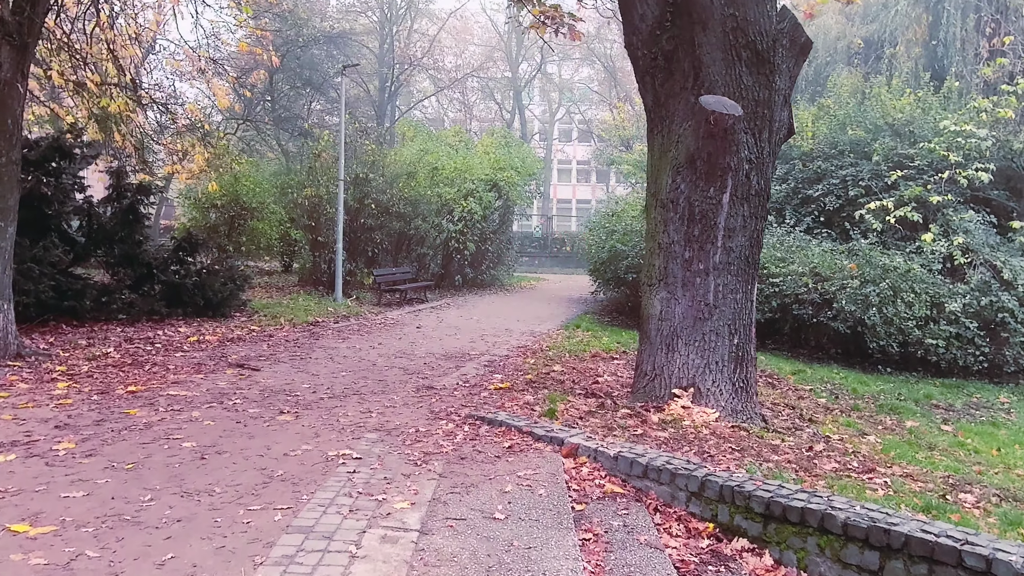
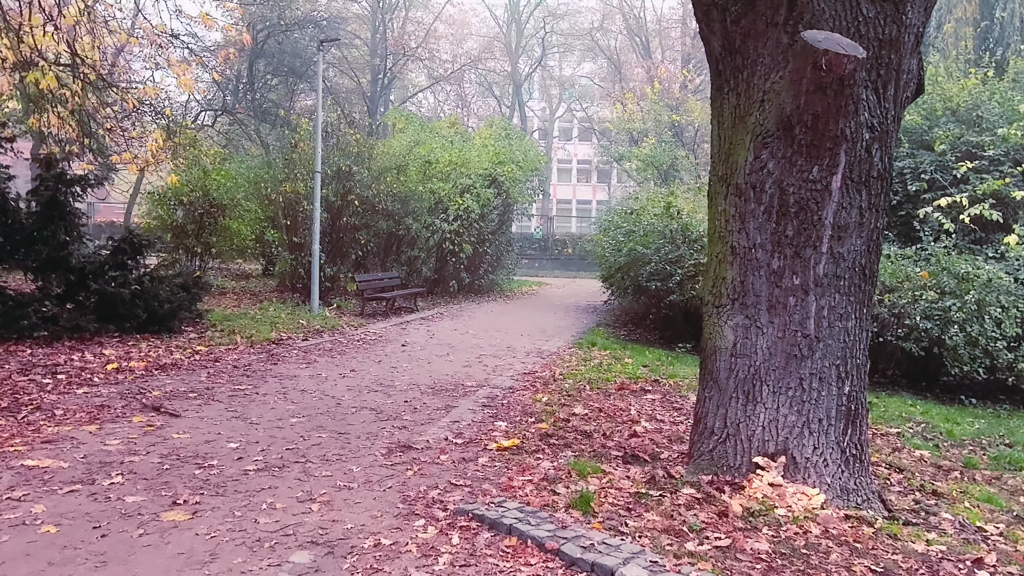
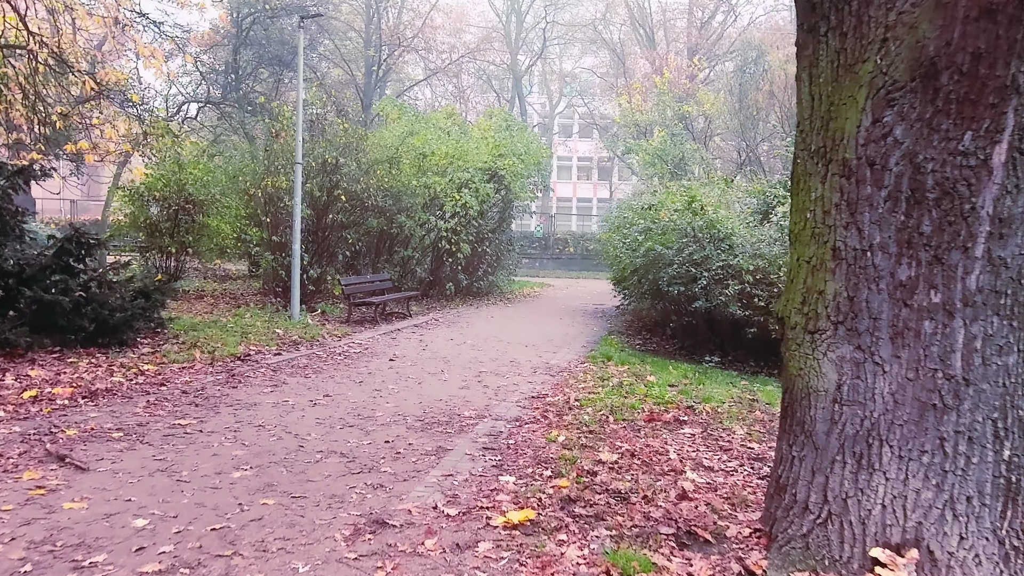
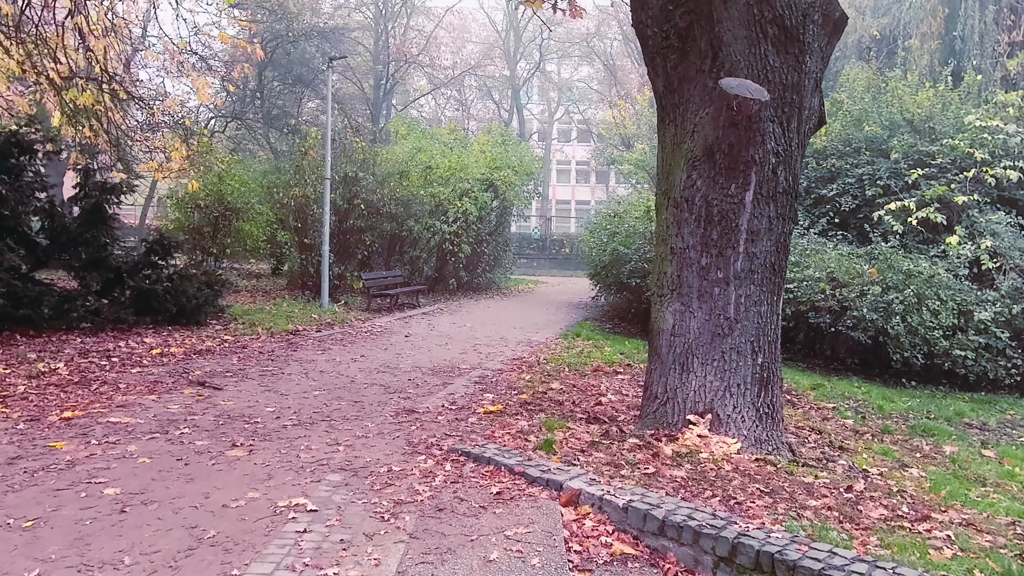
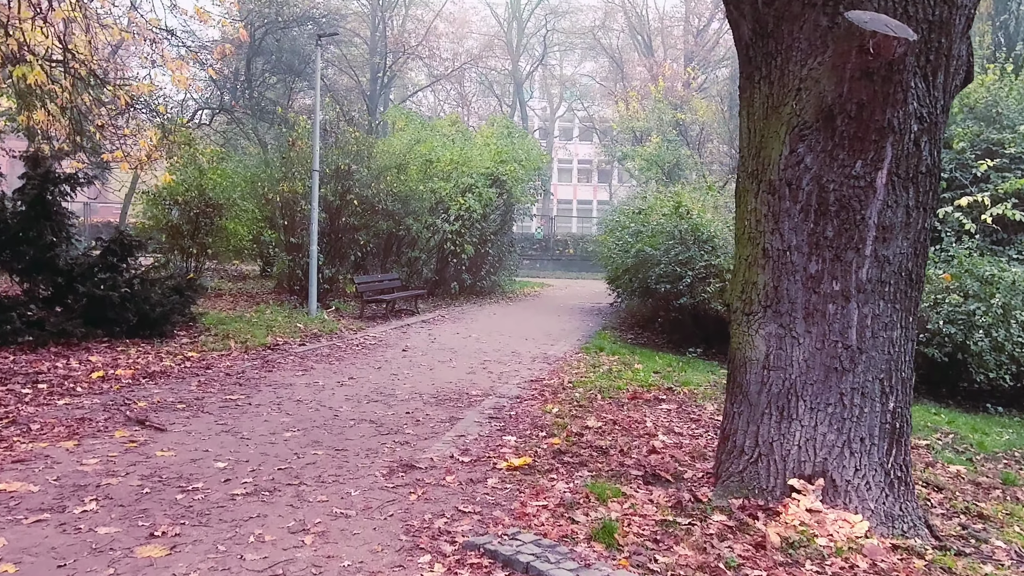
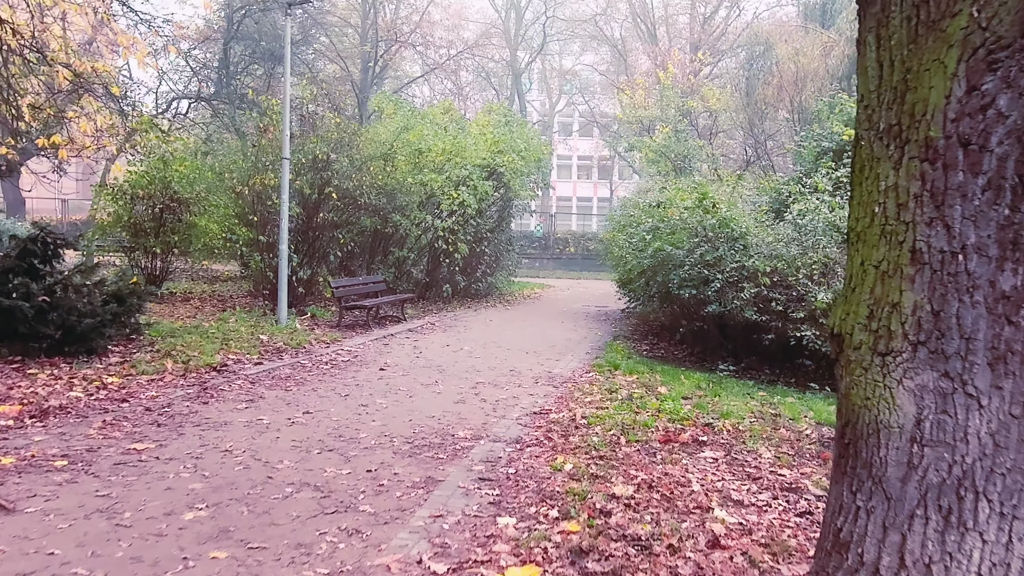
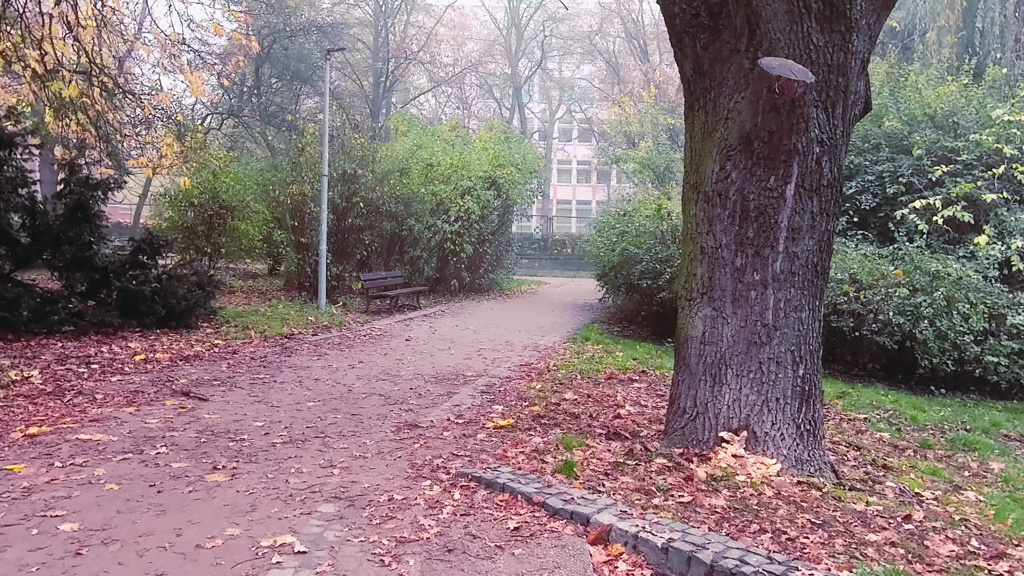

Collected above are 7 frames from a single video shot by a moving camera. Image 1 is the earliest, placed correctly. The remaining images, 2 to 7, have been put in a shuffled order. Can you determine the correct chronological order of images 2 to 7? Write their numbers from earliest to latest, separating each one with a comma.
4, 7, 2, 5, 3, 6
